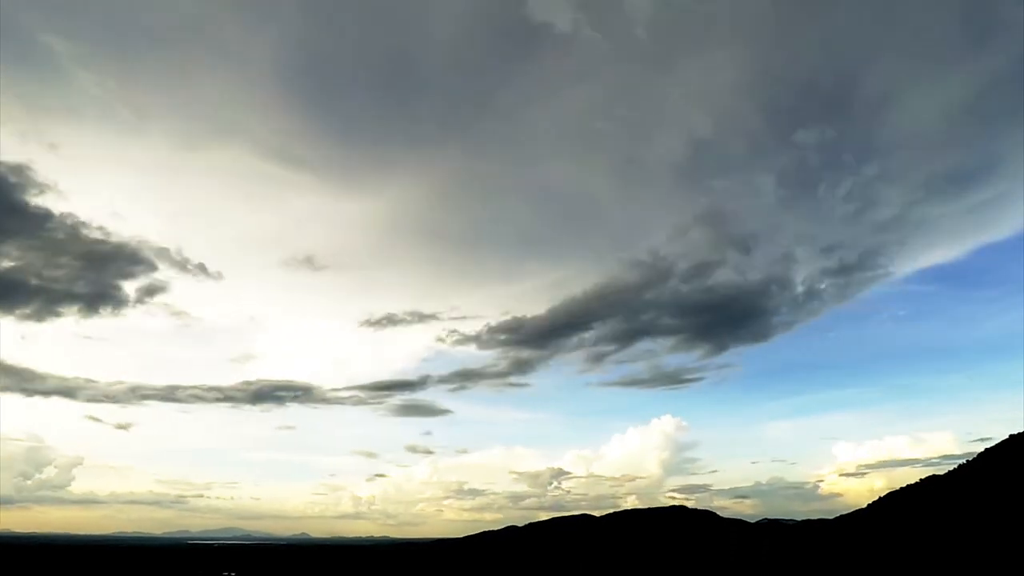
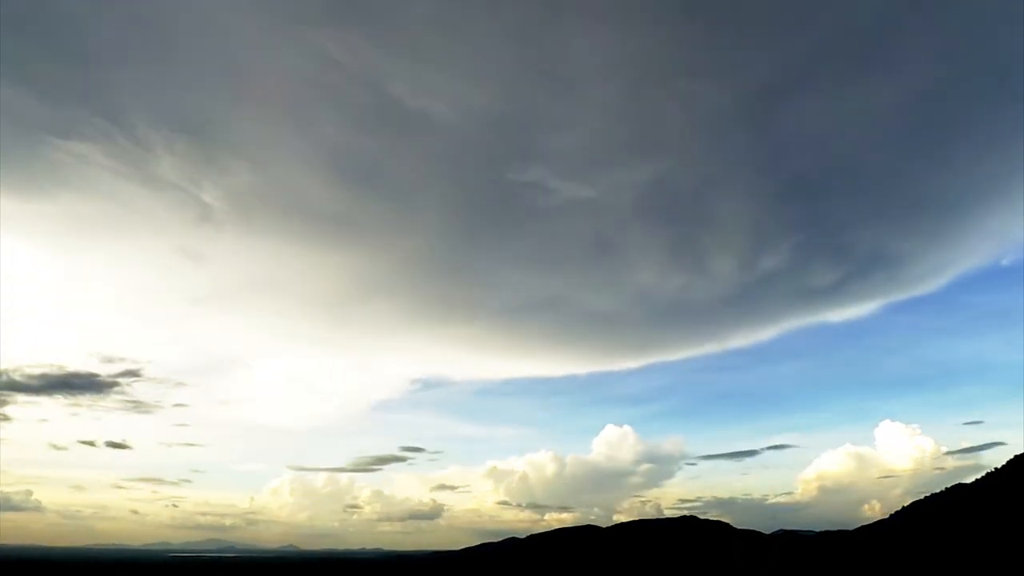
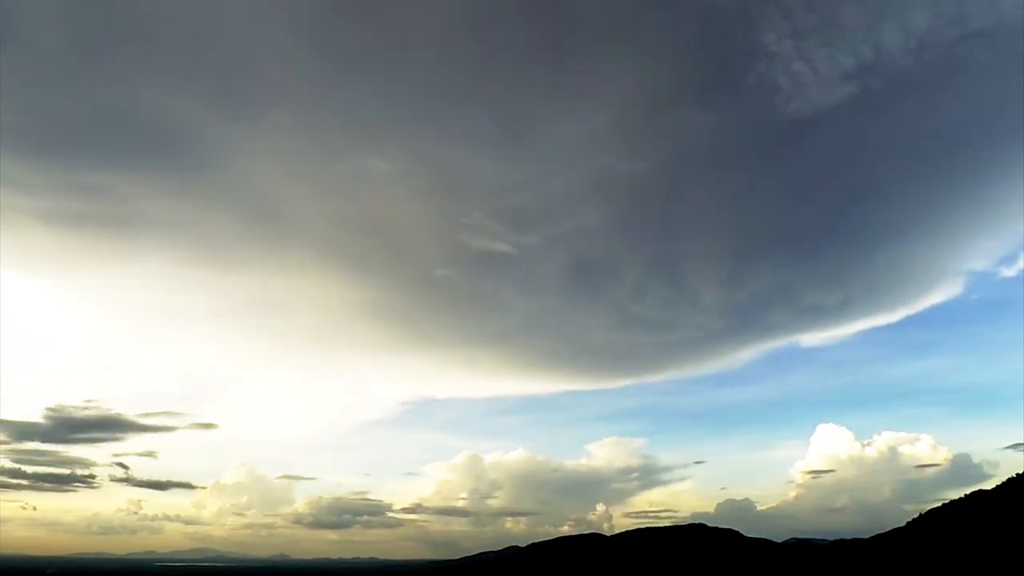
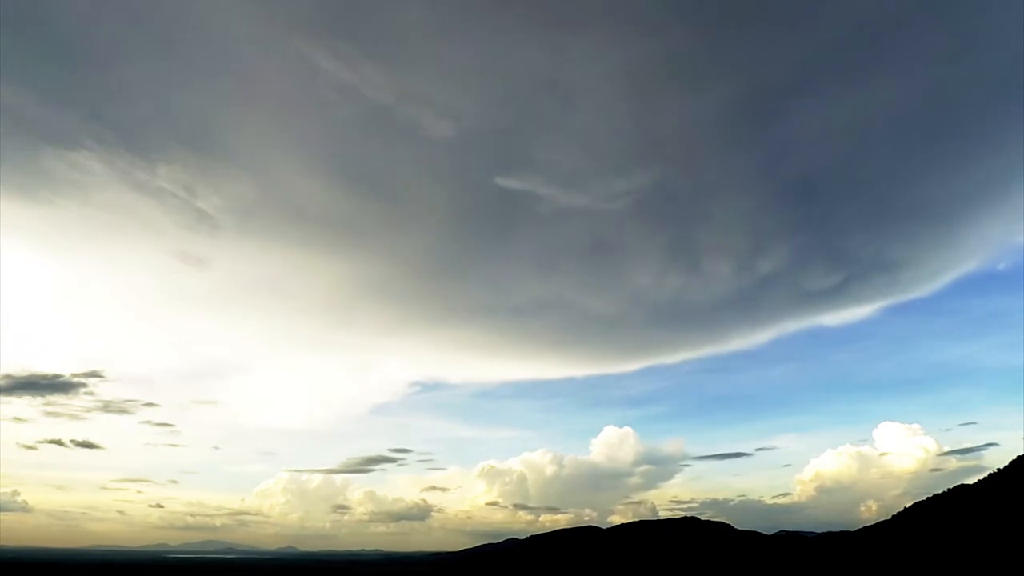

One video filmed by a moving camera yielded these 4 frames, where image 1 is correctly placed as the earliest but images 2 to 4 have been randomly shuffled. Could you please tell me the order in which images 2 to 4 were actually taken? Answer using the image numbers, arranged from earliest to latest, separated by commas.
2, 4, 3
